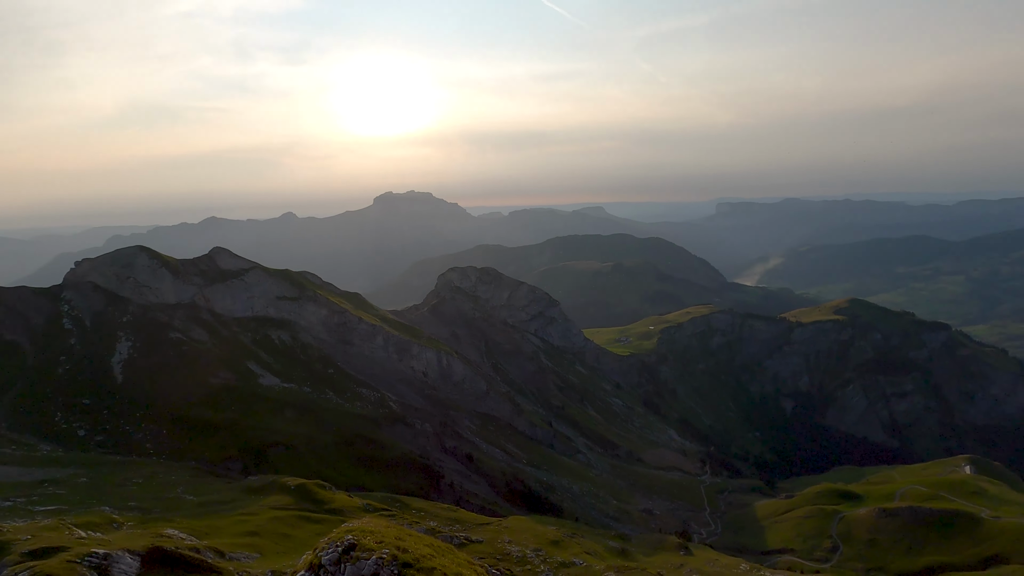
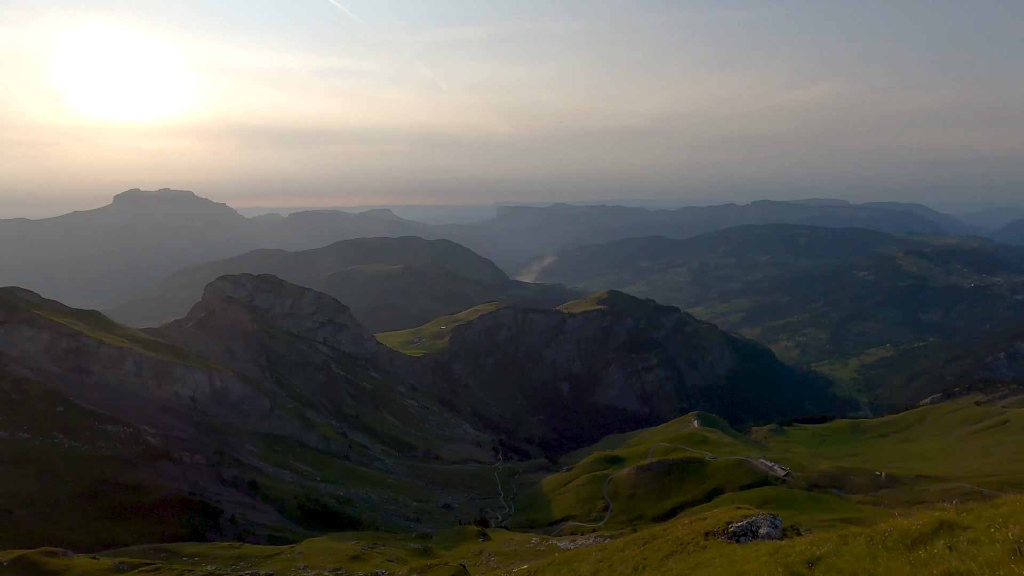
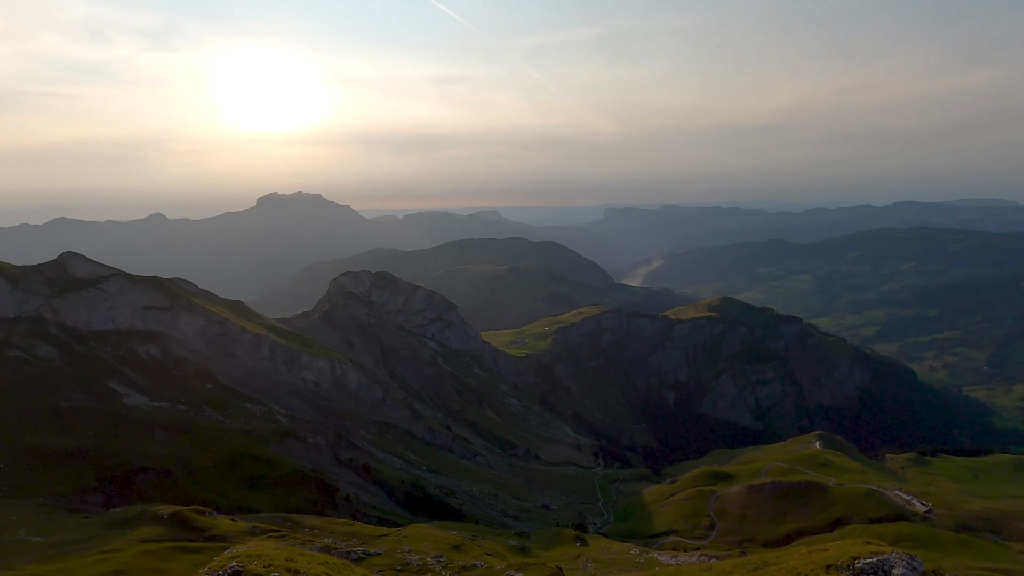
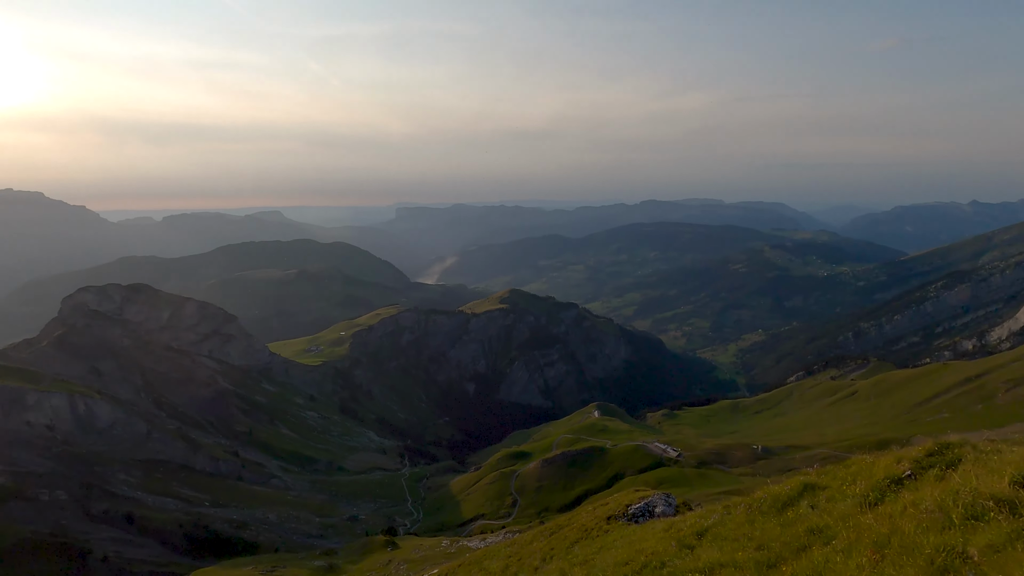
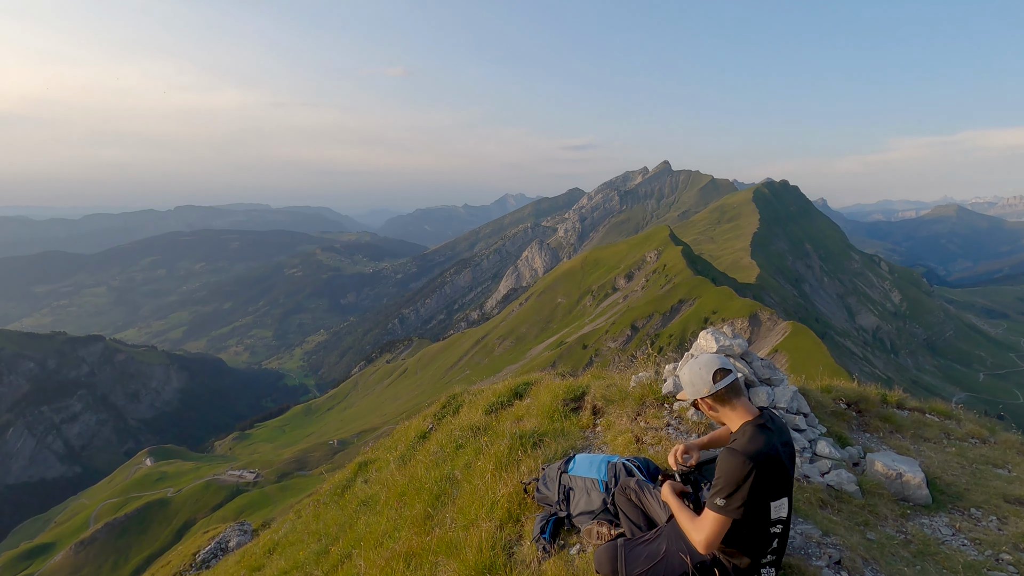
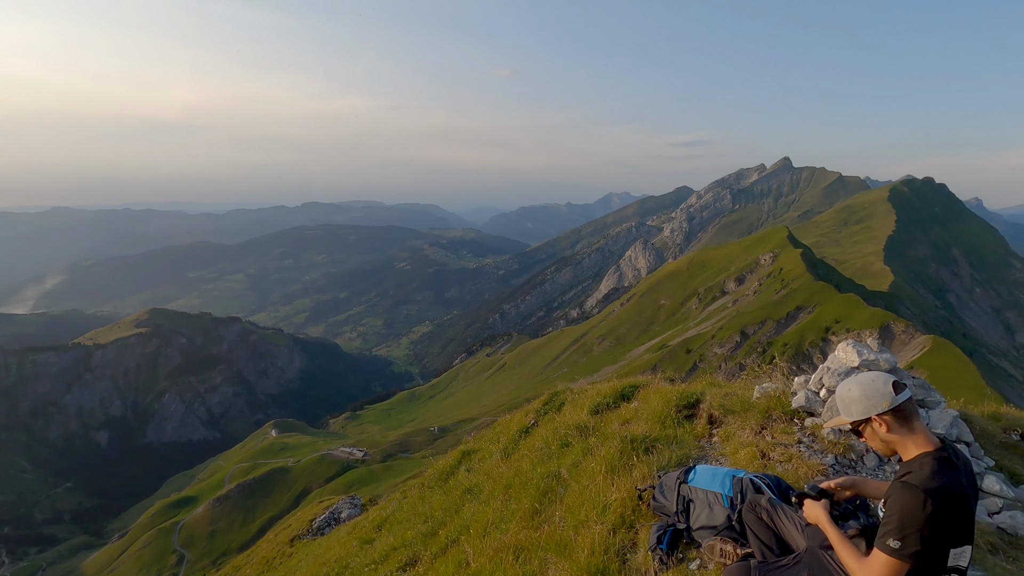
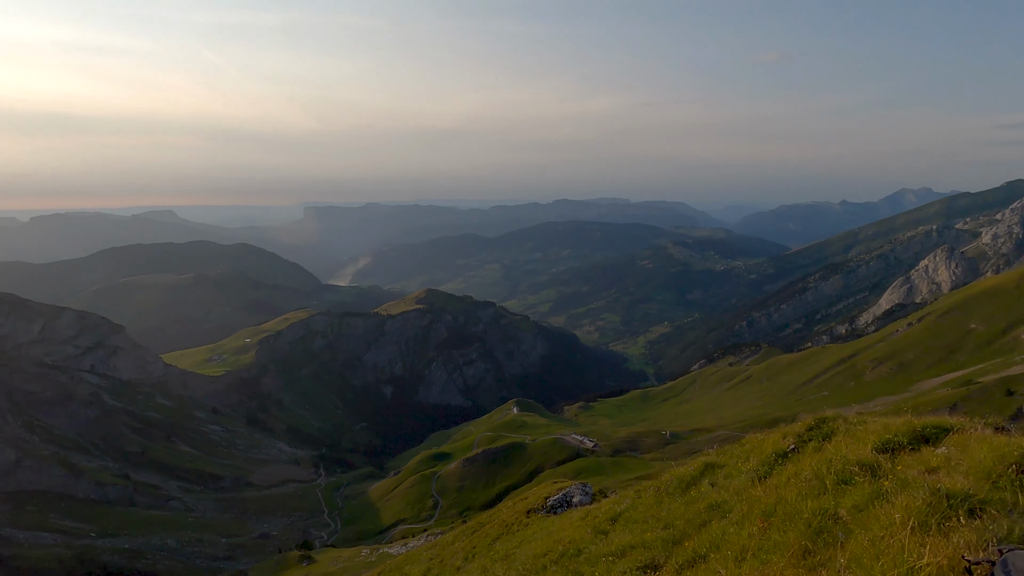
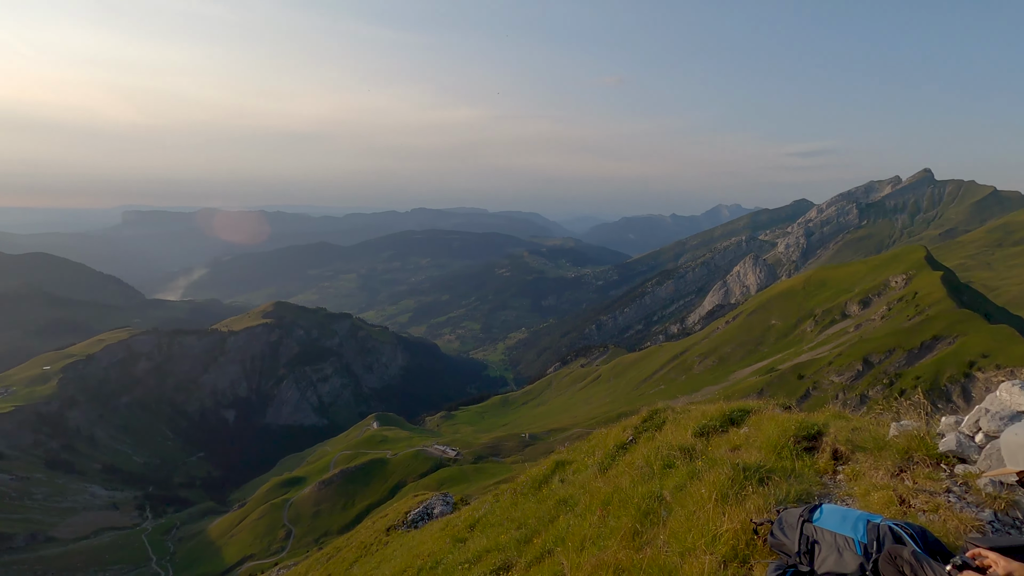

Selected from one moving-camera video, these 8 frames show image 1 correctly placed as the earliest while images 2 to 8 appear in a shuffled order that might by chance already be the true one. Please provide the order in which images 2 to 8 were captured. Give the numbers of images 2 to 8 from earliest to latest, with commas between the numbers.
3, 2, 4, 7, 8, 6, 5
